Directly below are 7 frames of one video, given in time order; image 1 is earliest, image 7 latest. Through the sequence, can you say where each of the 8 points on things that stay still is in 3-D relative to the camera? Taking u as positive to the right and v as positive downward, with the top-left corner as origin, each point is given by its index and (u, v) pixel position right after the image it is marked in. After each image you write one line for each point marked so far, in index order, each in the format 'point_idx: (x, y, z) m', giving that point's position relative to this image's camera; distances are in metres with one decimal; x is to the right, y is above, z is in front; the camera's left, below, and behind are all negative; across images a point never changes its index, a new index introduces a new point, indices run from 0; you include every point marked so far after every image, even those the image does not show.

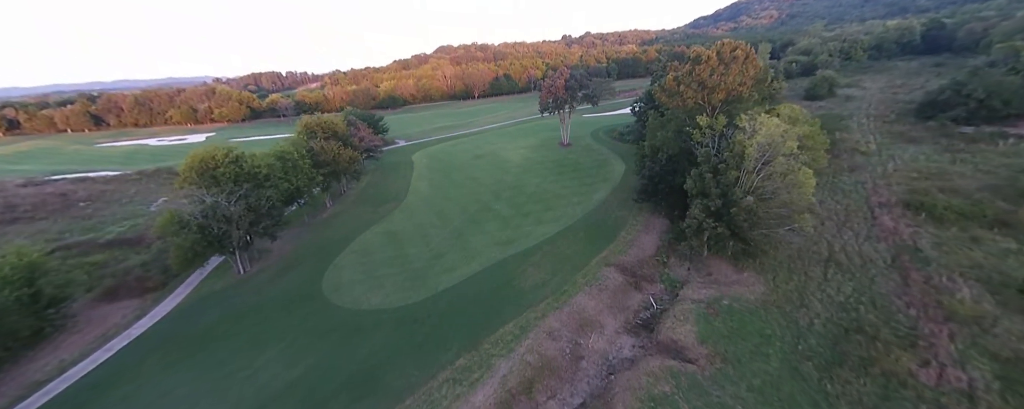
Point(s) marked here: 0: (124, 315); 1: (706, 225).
0: (-23.5, -6.6, +18.4) m
1: (+10.8, -1.1, +17.0) m
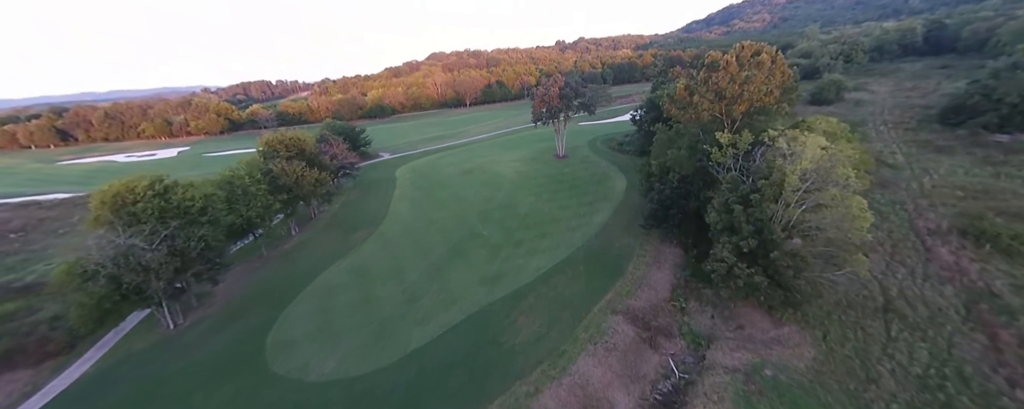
0: (-24.1, -9.0, +14.6) m
1: (+10.1, -2.9, +13.6) m
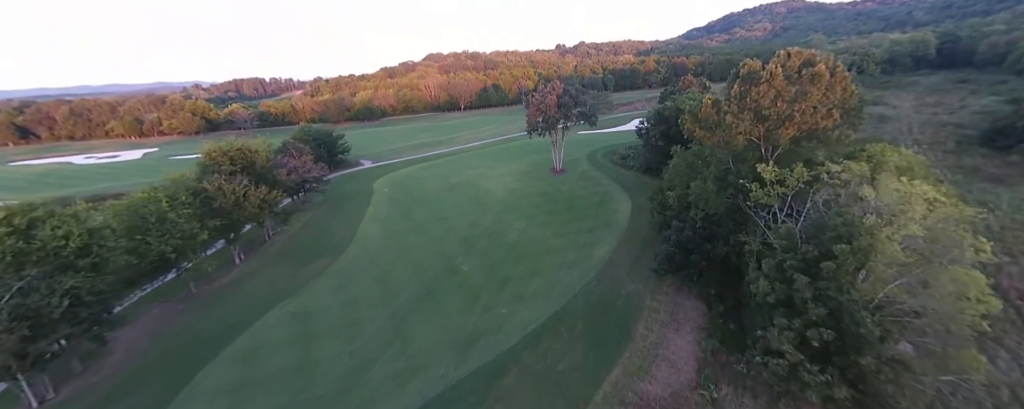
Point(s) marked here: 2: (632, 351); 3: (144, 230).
0: (-25.2, -10.6, +10.1) m
1: (+9.1, -5.2, +9.4) m
2: (+5.9, -7.1, +14.9) m
3: (-20.3, -1.5, +16.8) m
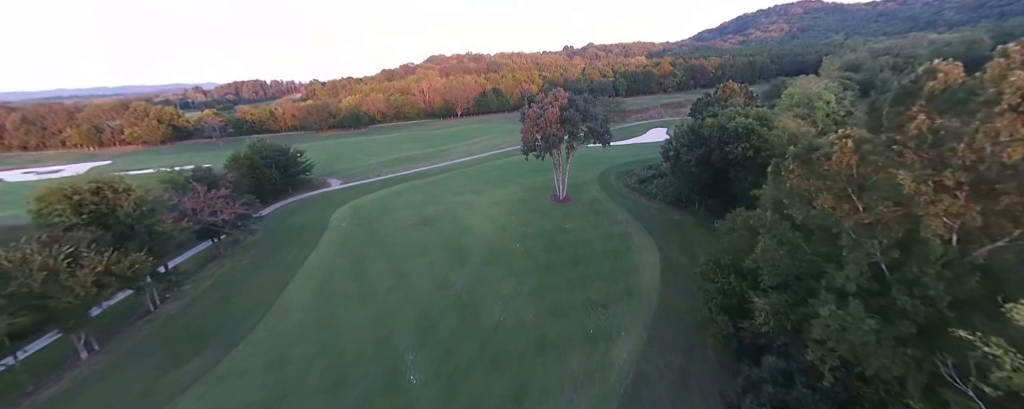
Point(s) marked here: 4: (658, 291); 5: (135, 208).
0: (-26.8, -14.0, +2.9) m
1: (+7.6, -8.9, +1.6) m
2: (+4.5, -10.8, +7.0) m
3: (-21.6, -4.9, +9.5) m
4: (+9.0, -5.3, +18.7) m
5: (-20.8, -0.1, +17.2) m
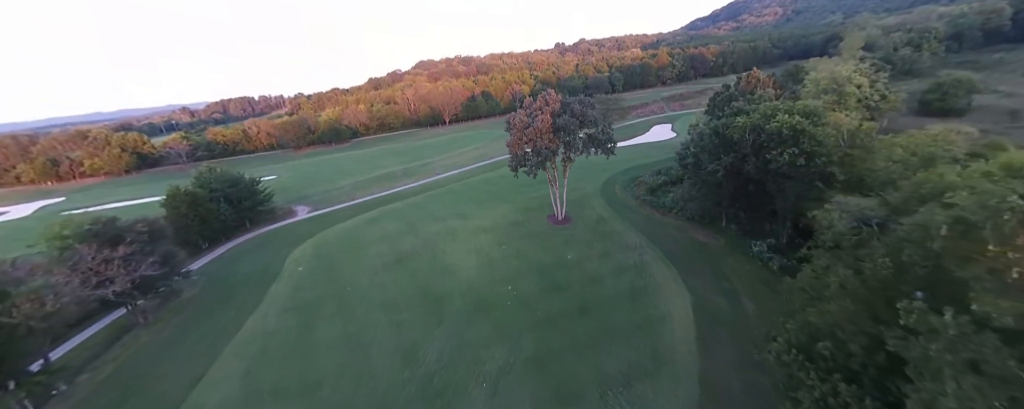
0: (-26.8, -17.7, -1.9) m
1: (+7.2, -10.6, -3.3) m
2: (+4.2, -12.7, +2.2) m
3: (-22.2, -8.4, +4.7) m
4: (+8.5, -7.0, +13.8) m
5: (-21.7, -3.6, +12.5) m
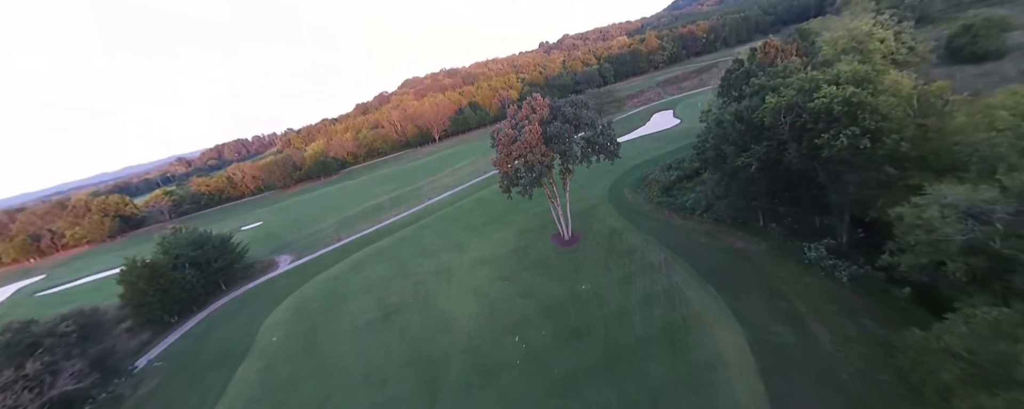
0: (-24.9, -22.7, -5.2) m
1: (+7.8, -11.2, -7.0) m
2: (+5.2, -13.7, -1.6) m
3: (-21.4, -12.9, +1.5) m
4: (+8.9, -7.6, +10.1) m
5: (-21.5, -8.2, +9.3) m
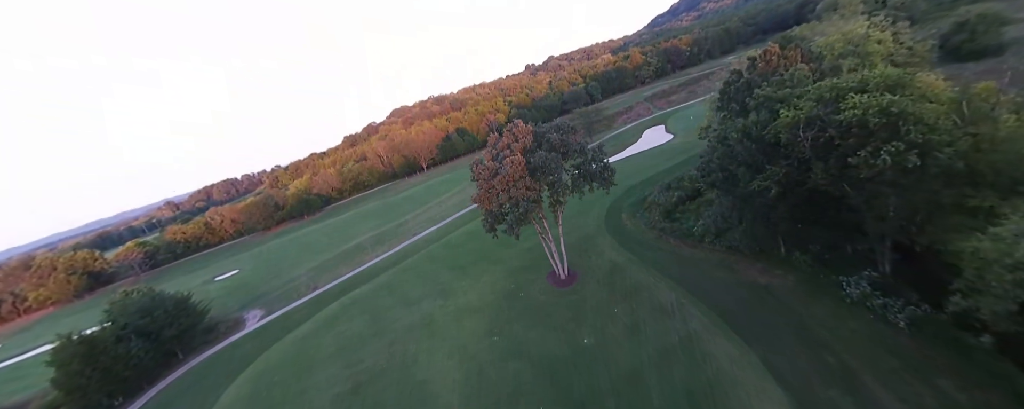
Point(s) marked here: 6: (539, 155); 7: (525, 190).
0: (-24.2, -25.0, -9.4) m
1: (+7.7, -11.4, -10.3) m
2: (+5.3, -14.4, -5.0) m
3: (-21.4, -15.5, -2.1) m
4: (+8.5, -8.8, +7.1) m
5: (-21.7, -11.3, +6.0) m
6: (+1.6, +3.0, +17.9) m
7: (+0.8, +0.9, +17.9) m
